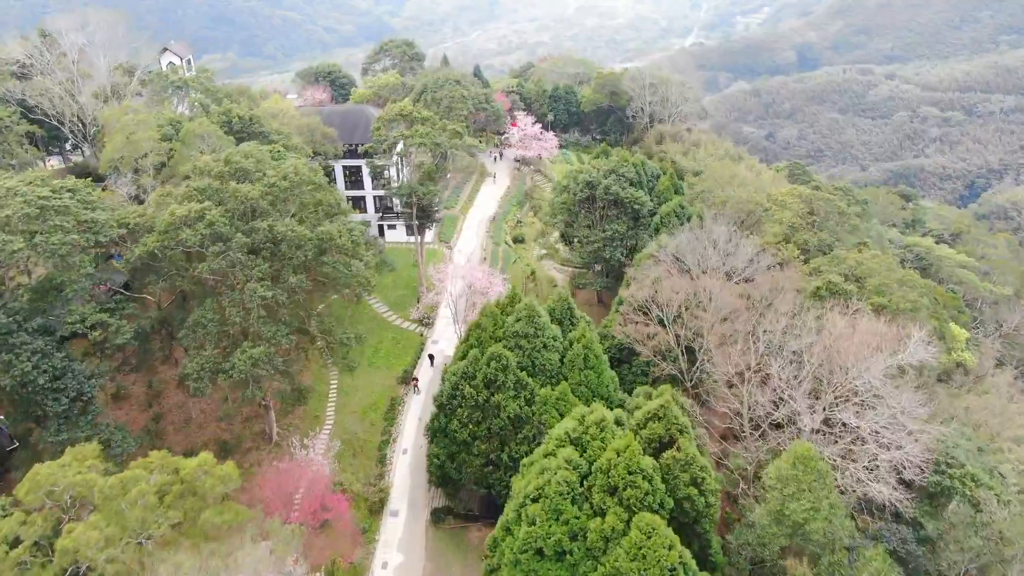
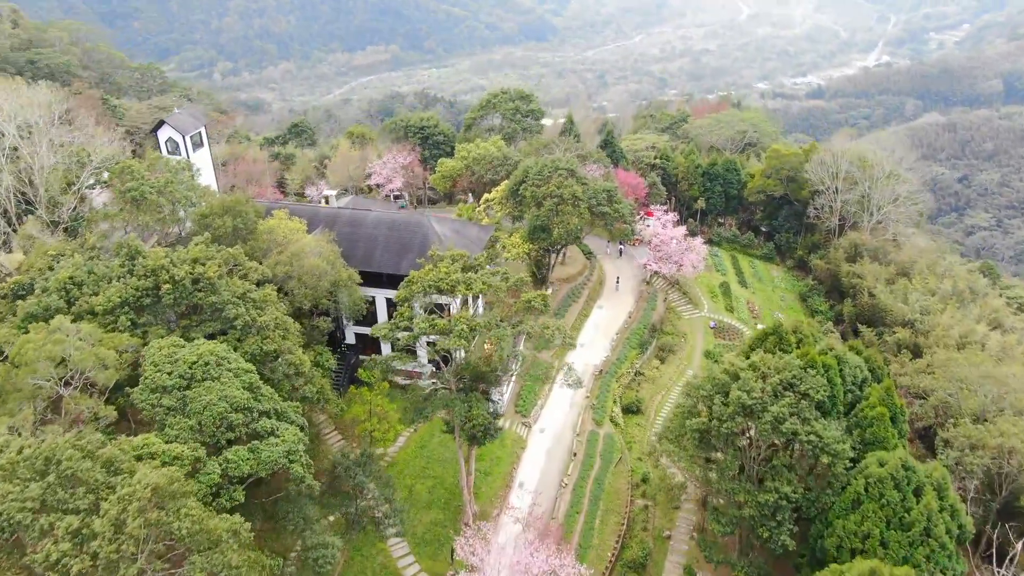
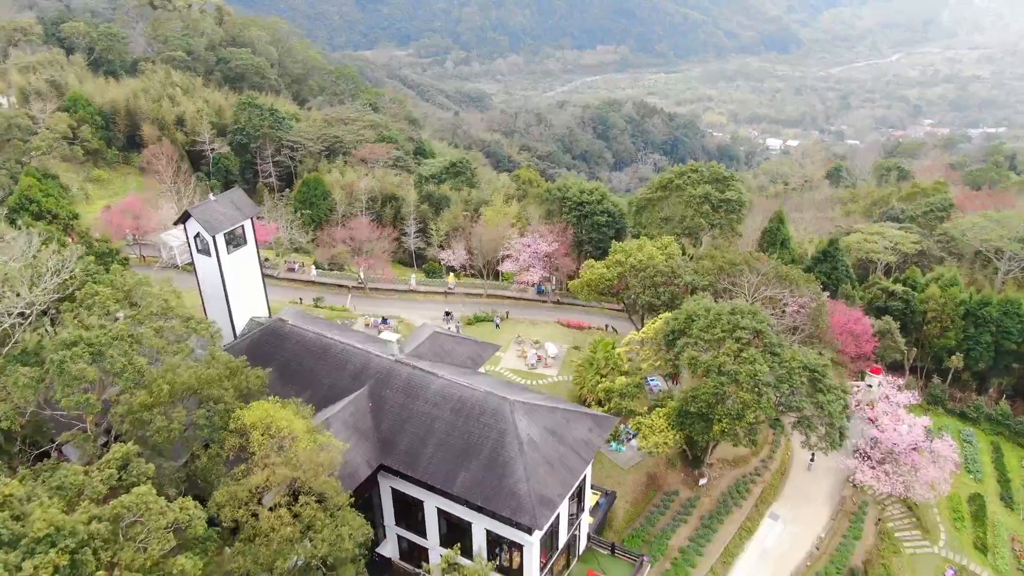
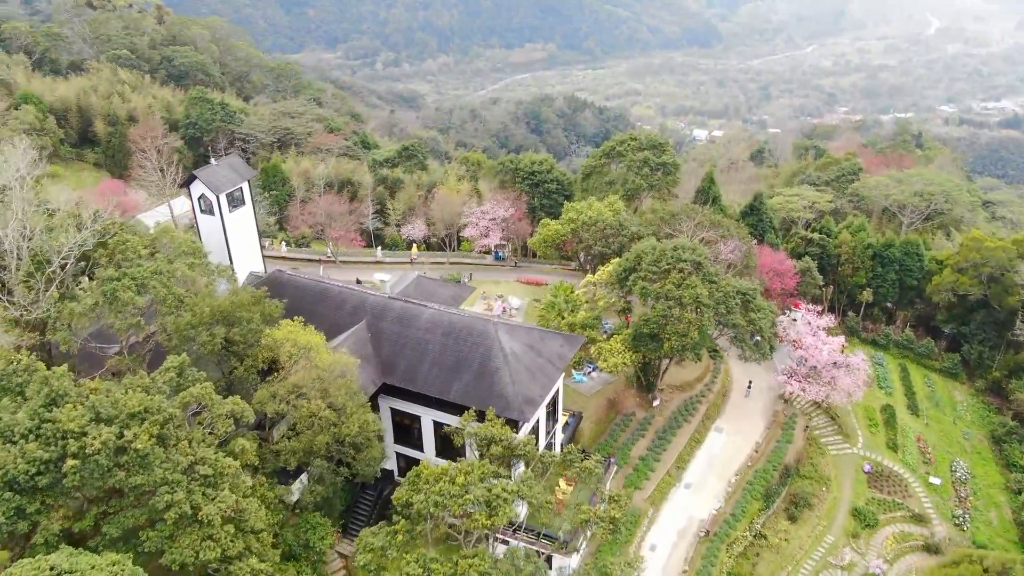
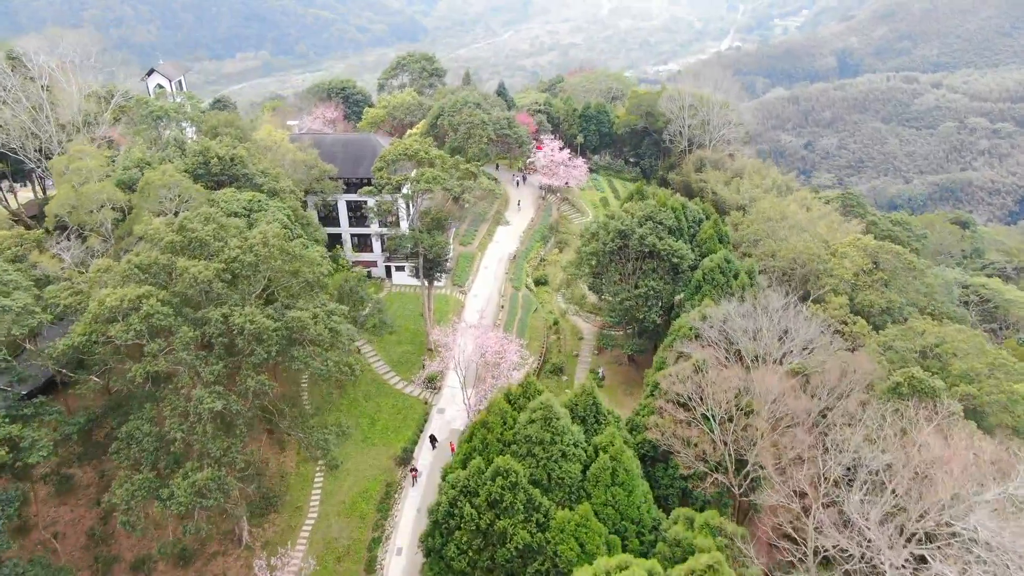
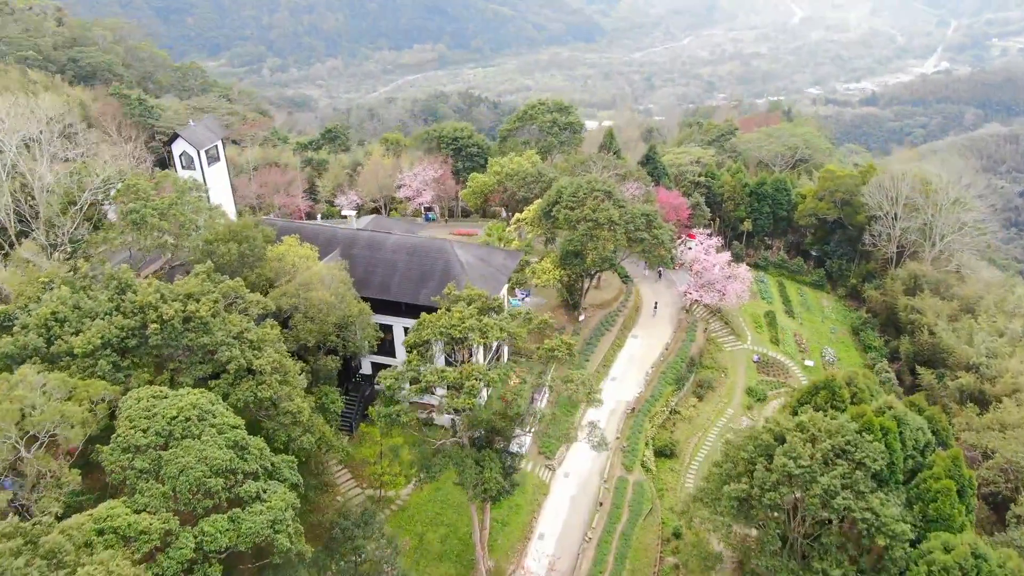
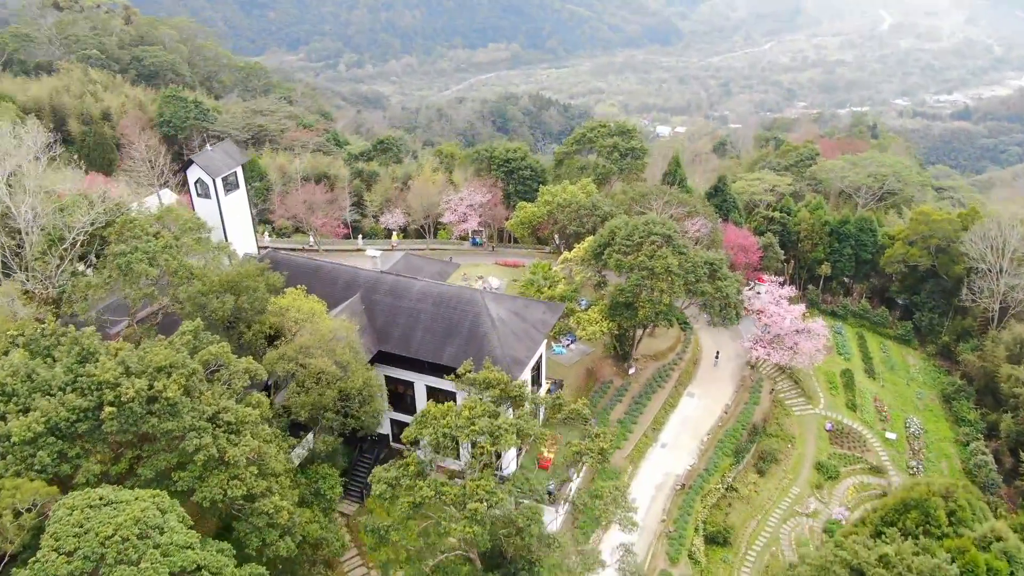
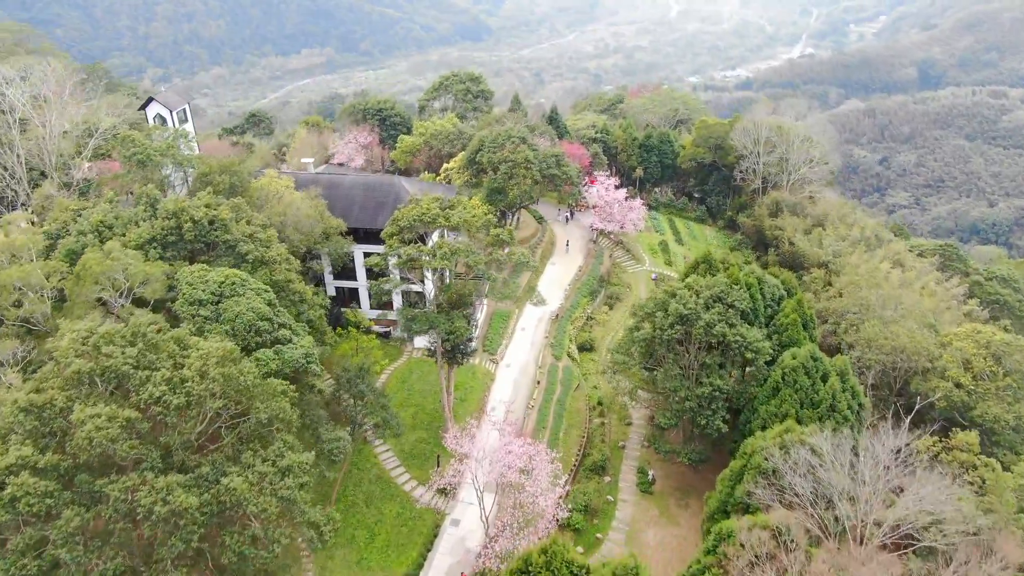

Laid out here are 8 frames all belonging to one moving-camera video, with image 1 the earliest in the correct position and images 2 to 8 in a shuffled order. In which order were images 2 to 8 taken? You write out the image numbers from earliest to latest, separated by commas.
5, 8, 2, 6, 7, 4, 3
